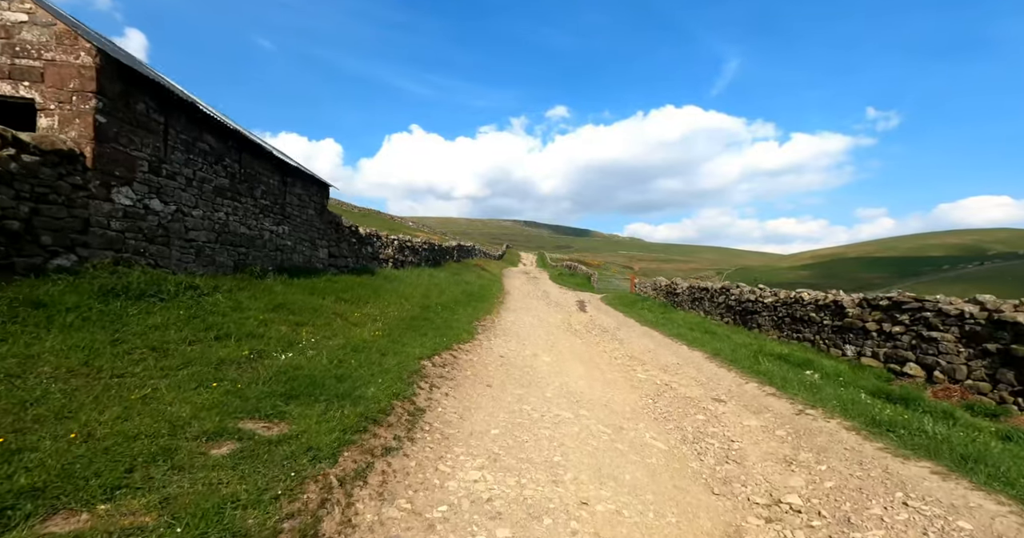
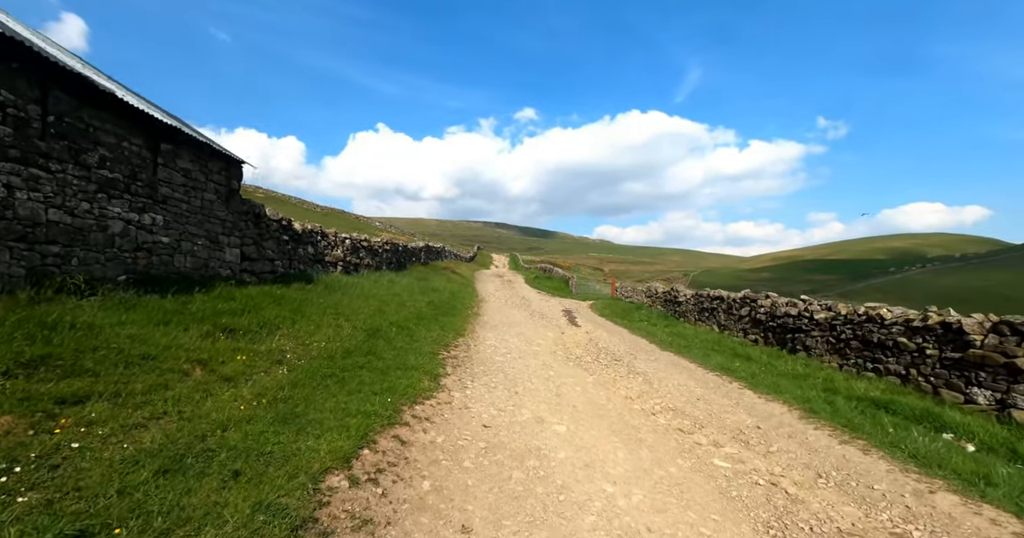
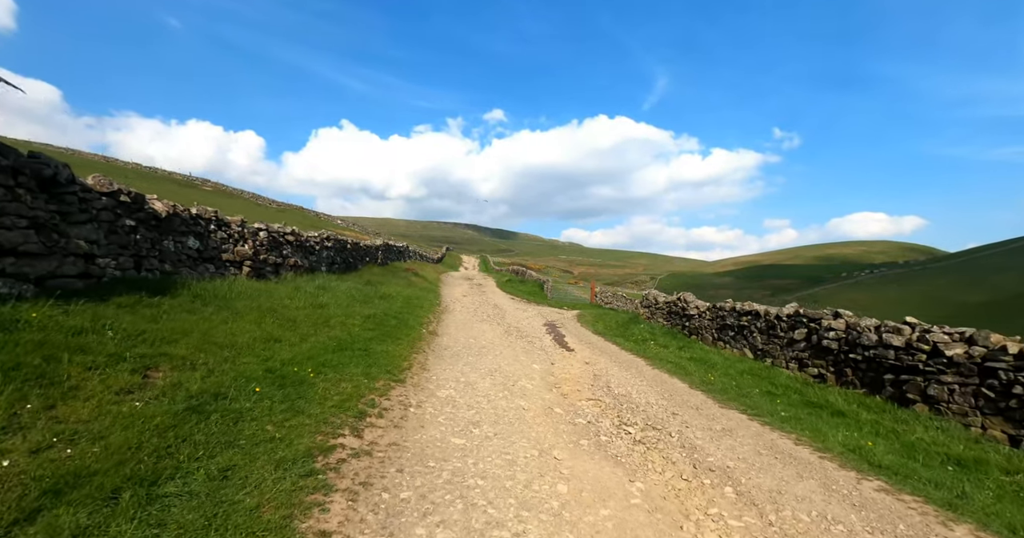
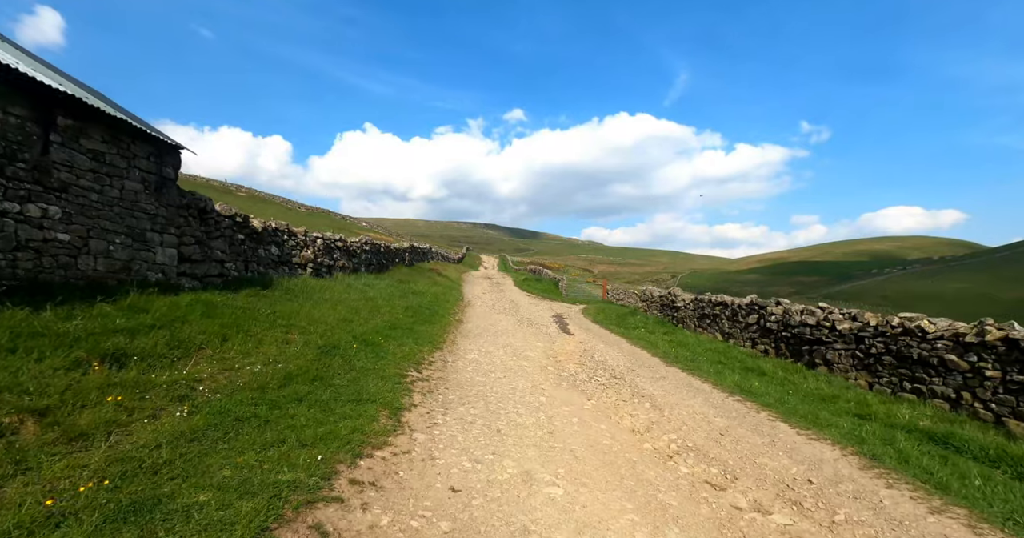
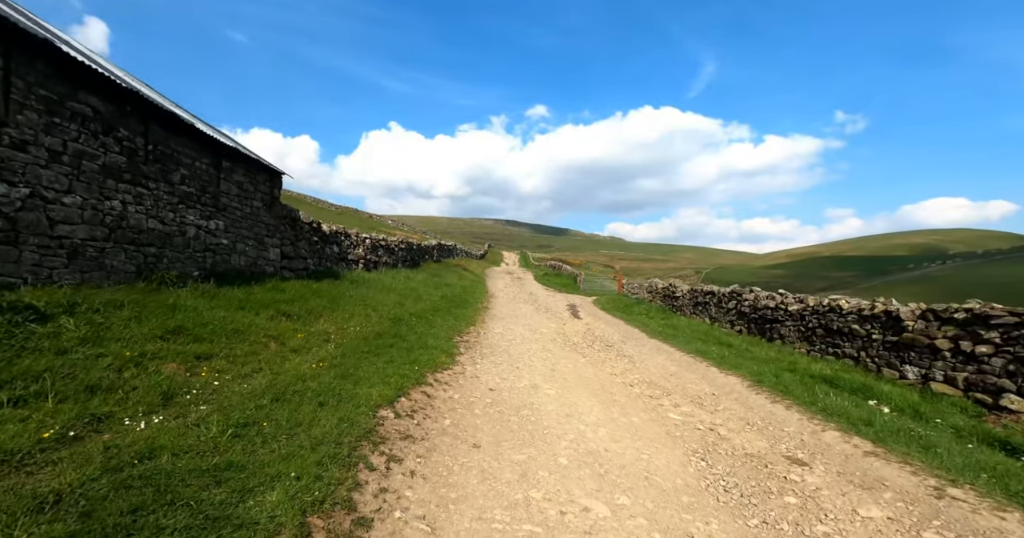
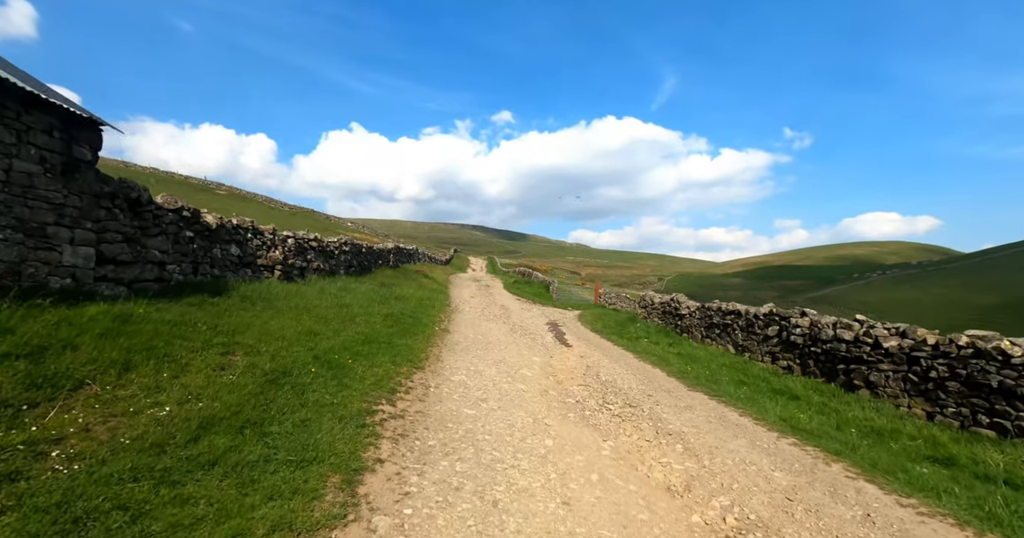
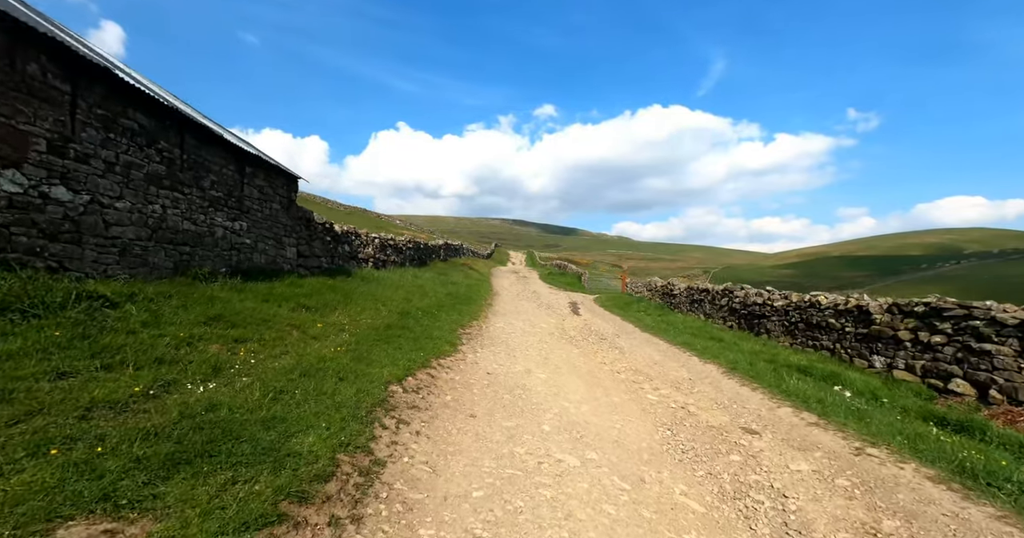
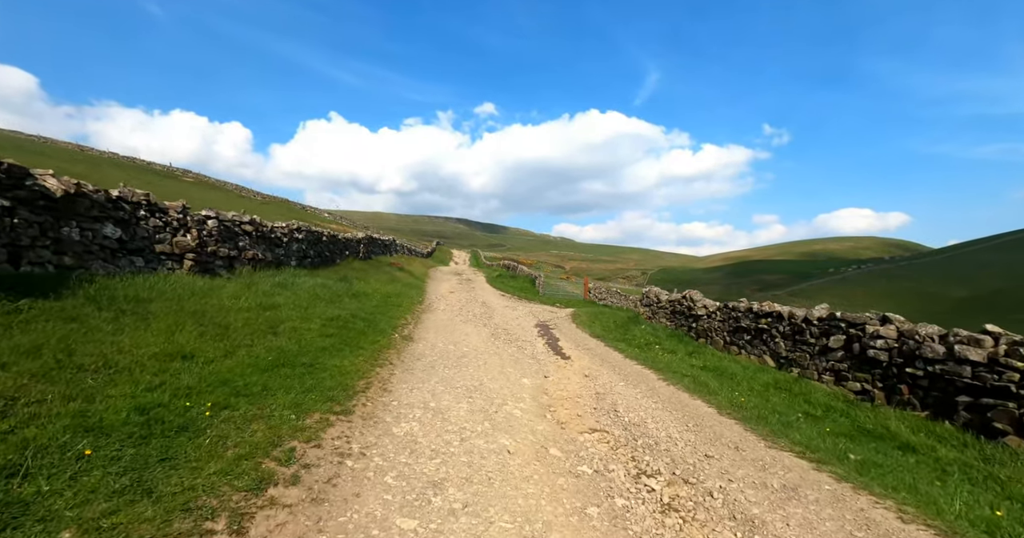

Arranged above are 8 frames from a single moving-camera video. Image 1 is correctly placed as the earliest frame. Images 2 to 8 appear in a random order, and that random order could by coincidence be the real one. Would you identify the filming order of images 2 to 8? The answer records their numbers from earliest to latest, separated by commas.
7, 5, 2, 4, 6, 3, 8
